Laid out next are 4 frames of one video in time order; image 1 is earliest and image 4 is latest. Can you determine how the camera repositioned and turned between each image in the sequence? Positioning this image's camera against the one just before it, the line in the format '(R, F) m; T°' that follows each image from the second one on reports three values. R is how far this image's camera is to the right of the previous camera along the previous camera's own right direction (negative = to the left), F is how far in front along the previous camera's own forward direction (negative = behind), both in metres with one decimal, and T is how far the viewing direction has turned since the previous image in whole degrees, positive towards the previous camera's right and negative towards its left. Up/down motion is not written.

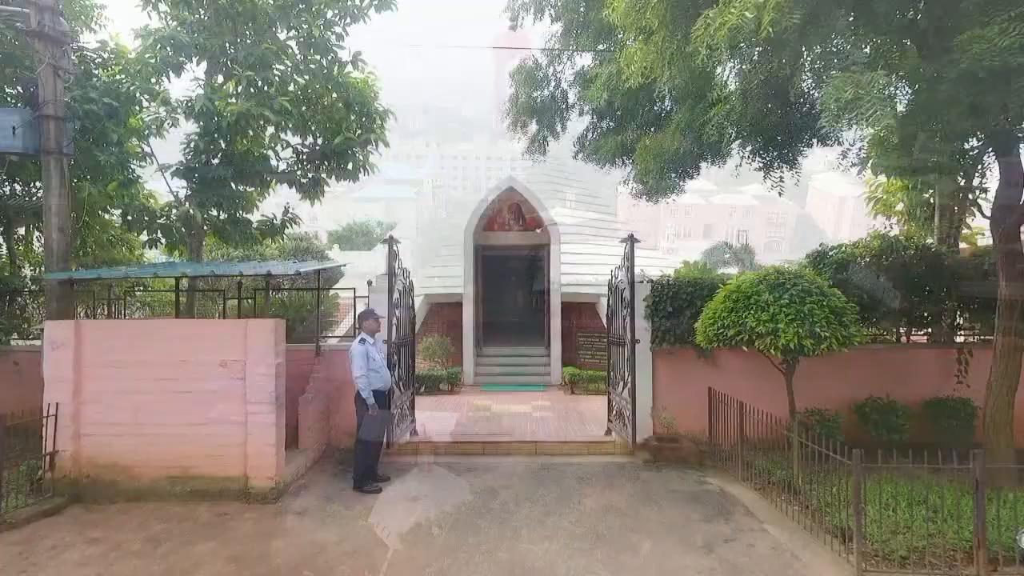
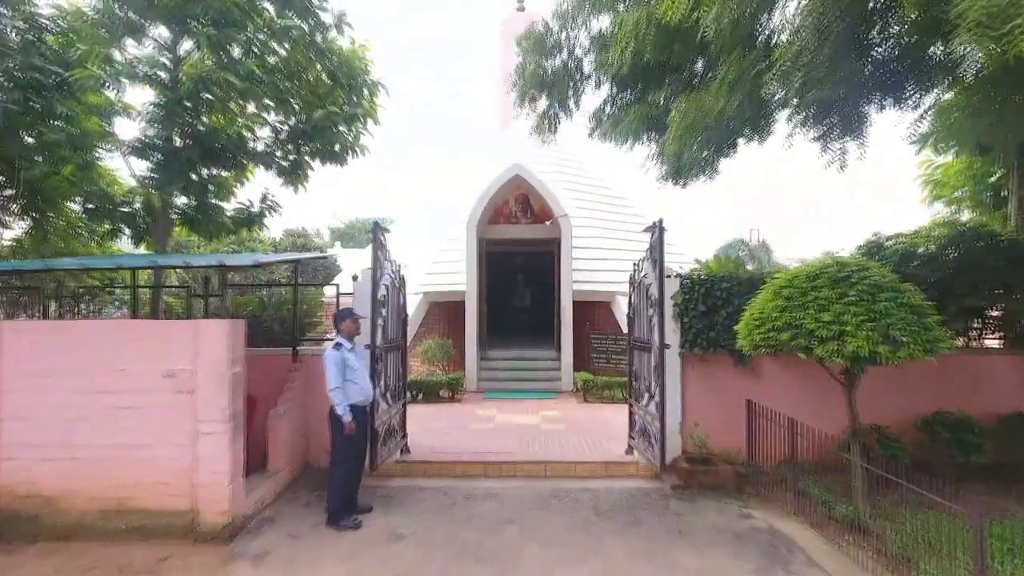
(0.0, +1.0) m; -1°
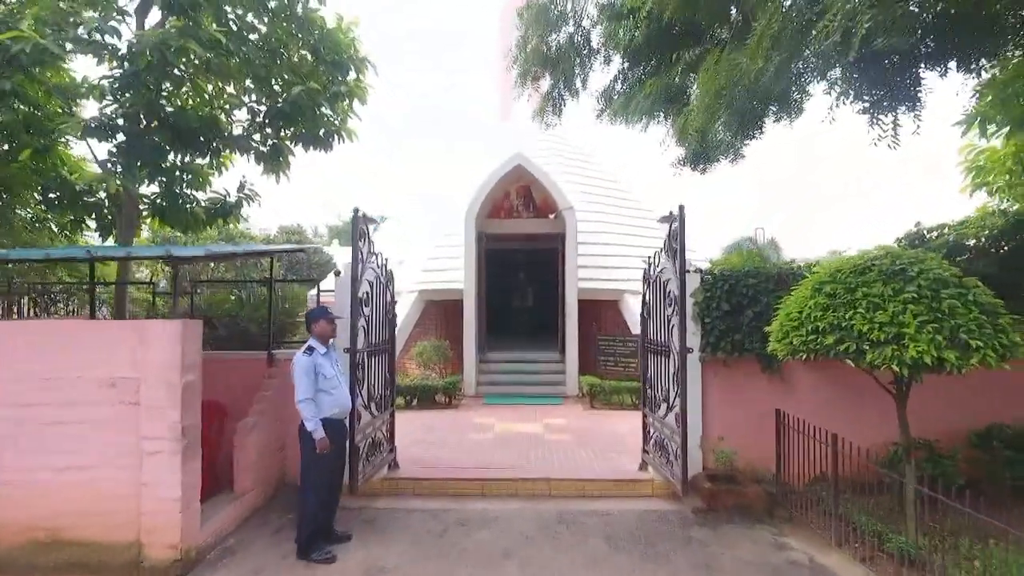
(0.0, +0.7) m; 0°
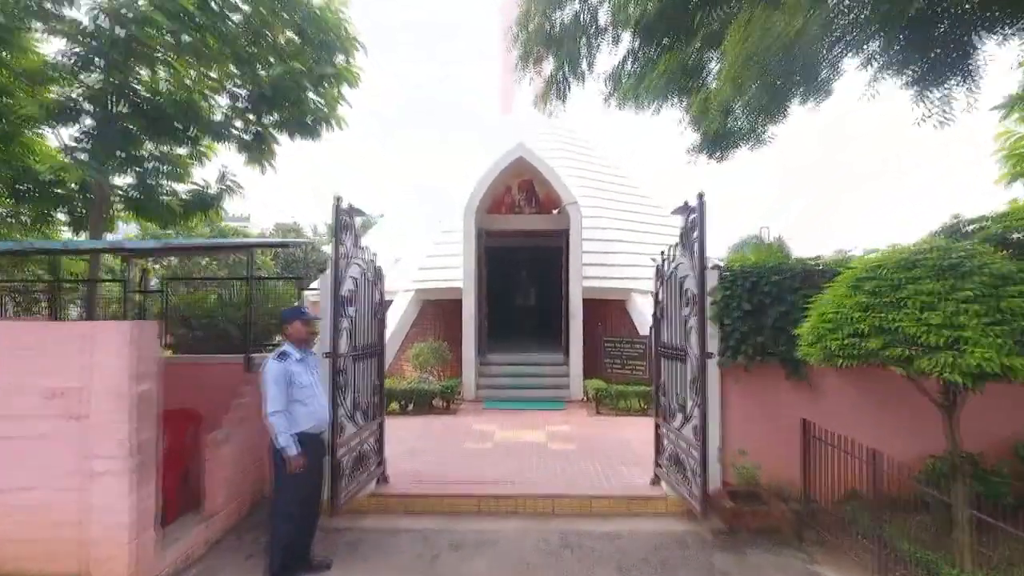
(0.0, +0.5) m; 0°
